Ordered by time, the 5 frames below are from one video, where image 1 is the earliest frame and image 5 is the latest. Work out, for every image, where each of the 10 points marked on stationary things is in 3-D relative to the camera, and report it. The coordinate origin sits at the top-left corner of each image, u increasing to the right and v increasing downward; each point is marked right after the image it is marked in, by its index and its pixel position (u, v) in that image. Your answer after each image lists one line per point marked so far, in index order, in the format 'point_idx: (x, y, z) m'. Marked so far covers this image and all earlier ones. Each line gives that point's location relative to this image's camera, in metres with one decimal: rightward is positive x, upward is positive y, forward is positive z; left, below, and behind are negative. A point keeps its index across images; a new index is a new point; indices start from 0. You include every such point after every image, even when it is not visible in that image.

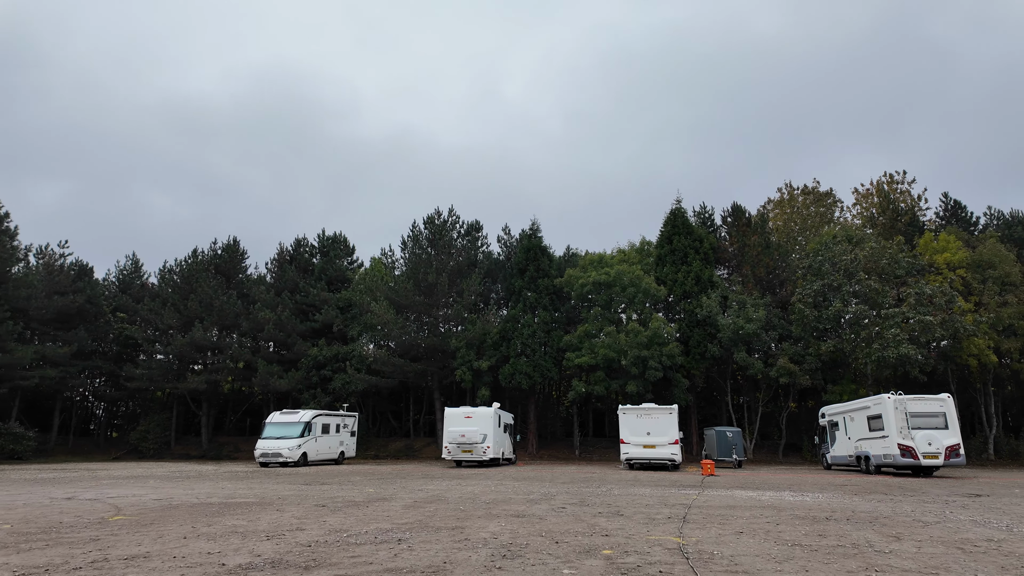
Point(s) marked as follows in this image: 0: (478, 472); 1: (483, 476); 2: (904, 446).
0: (-1.1, -6.2, +19.6) m
1: (-0.9, -5.8, +18.0) m
2: (+12.0, -4.9, +17.9) m
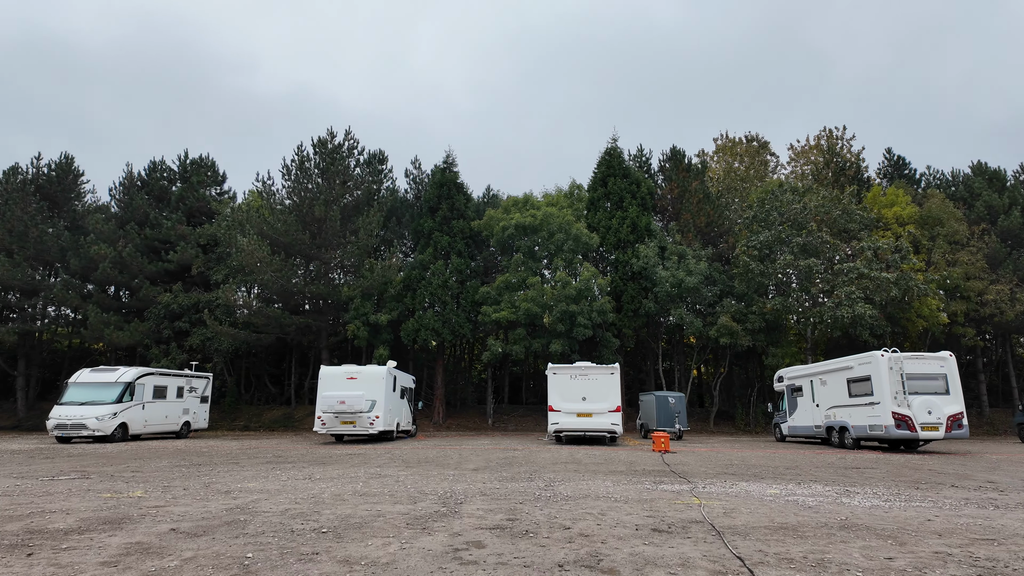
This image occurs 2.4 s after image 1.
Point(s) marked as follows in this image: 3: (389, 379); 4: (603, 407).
0: (-3.8, -4.0, +14.3) m
1: (-3.3, -3.7, +12.7) m
2: (+9.5, -3.2, +14.4) m
3: (-3.8, -2.8, +18.2) m
4: (+2.6, -3.4, +16.5) m
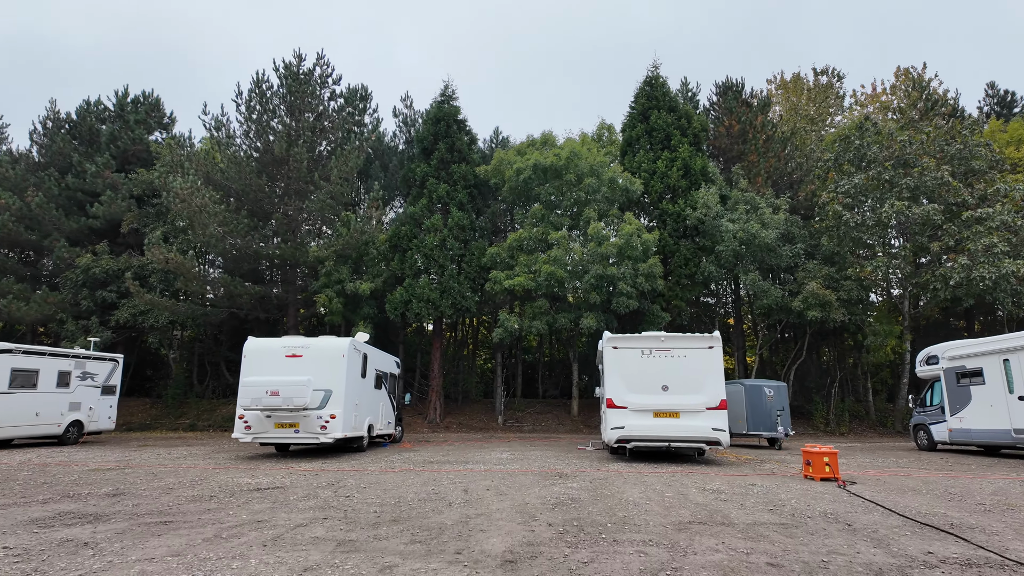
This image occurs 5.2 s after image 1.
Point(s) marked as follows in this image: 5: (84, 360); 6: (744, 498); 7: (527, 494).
0: (-3.1, -2.6, +7.9) m
1: (-2.6, -2.3, +6.3) m
2: (+10.2, -1.8, +8.0) m
3: (-3.2, -1.4, +11.8) m
4: (+3.2, -2.0, +10.2) m
5: (-11.3, -1.9, +15.4) m
6: (+2.6, -2.3, +6.5) m
7: (+0.2, -2.3, +6.6) m
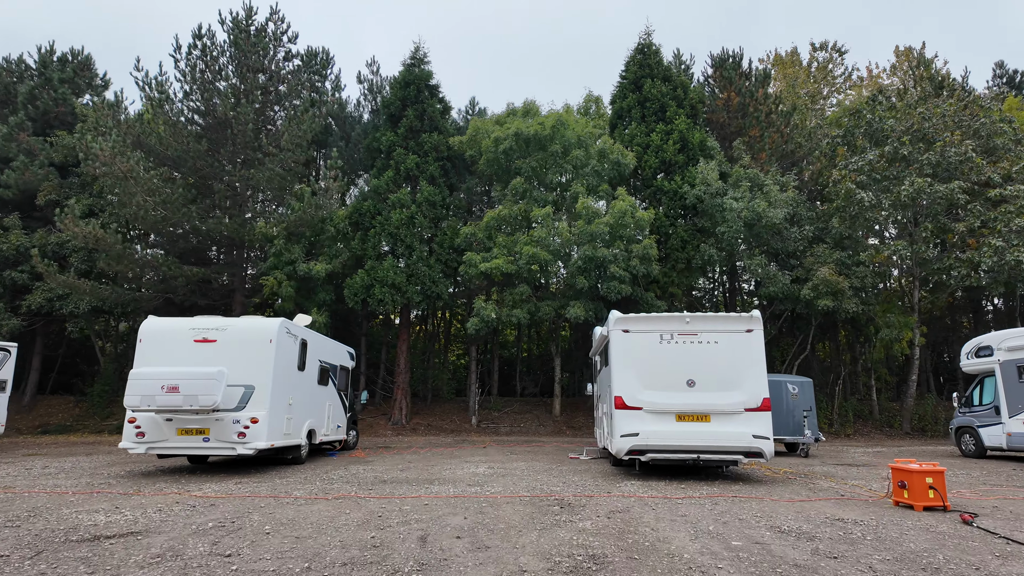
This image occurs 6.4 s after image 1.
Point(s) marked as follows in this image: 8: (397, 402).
0: (-3.3, -2.1, +5.3) m
1: (-2.7, -1.8, +3.7) m
2: (+10.0, -1.4, +6.0) m
3: (-3.5, -0.9, +9.2) m
4: (+3.0, -1.5, +7.8) m
5: (-11.8, -1.3, +12.4) m
6: (+2.5, -1.8, +4.2) m
7: (+0.1, -1.8, +4.1) m
8: (-3.9, -3.8, +19.9) m
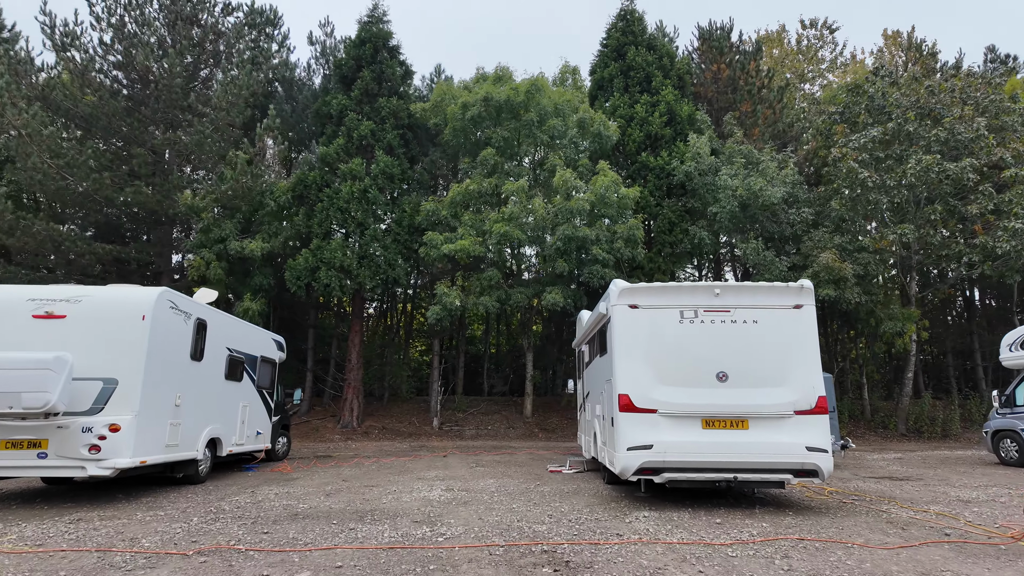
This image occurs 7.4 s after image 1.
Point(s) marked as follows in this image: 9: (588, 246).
0: (-3.5, -1.6, +2.9) m
1: (-2.8, -1.3, +1.4) m
2: (+9.8, -1.0, +4.3) m
3: (-3.9, -0.4, +6.7) m
4: (+2.6, -1.1, +5.8) m
5: (-12.3, -0.8, +9.6) m
6: (+2.4, -1.4, +2.1) m
7: (-0.1, -1.4, +1.9) m
8: (-4.9, -3.3, +17.4) m
9: (+2.1, +1.1, +16.2) m
